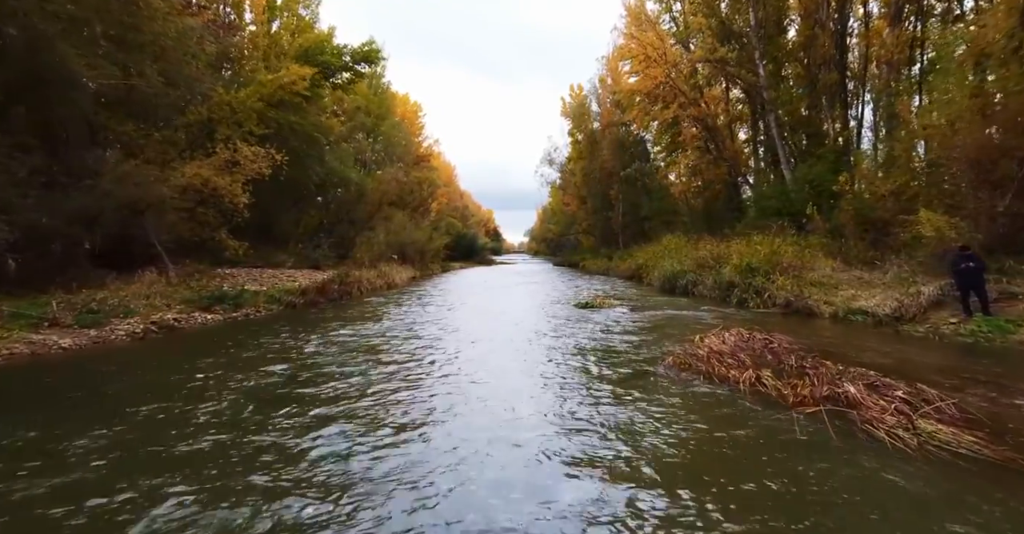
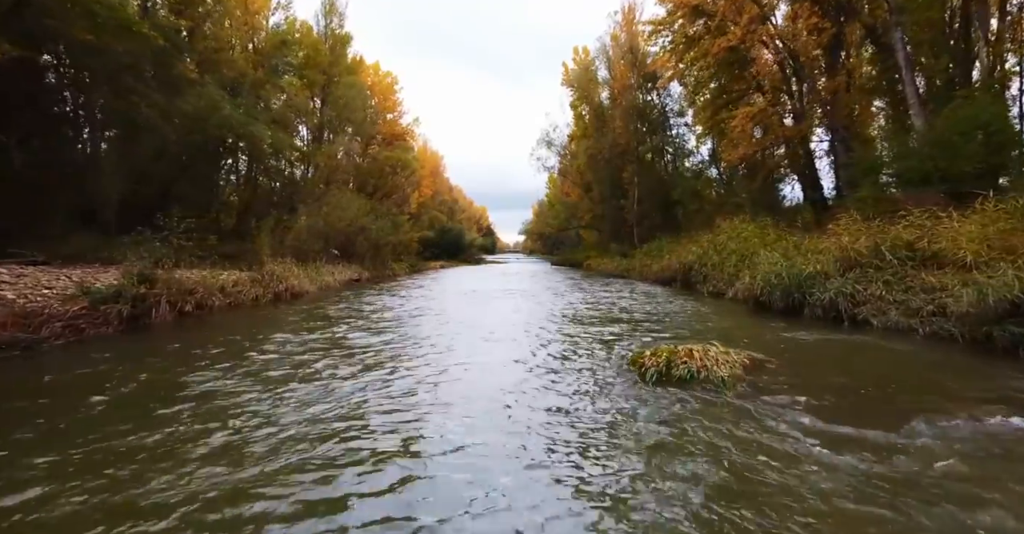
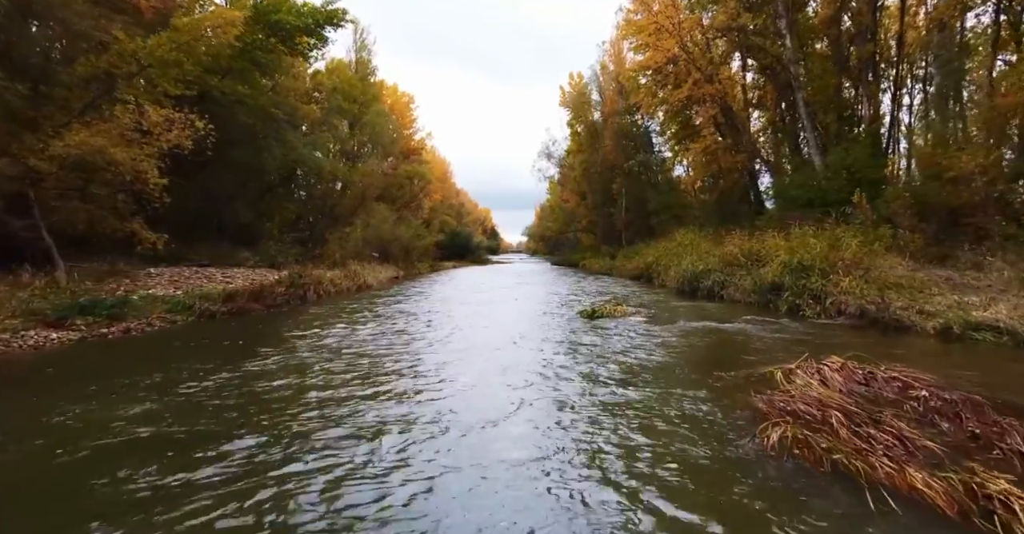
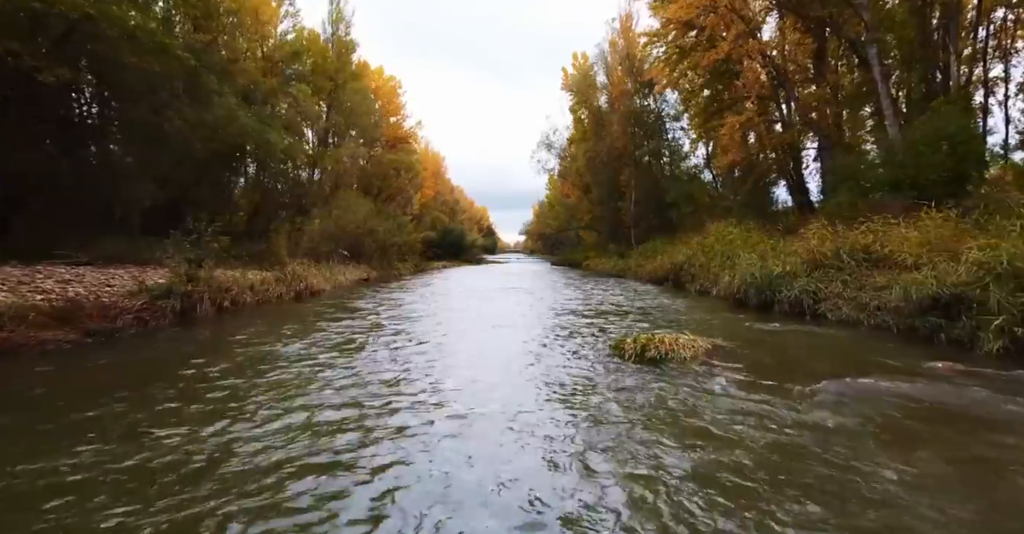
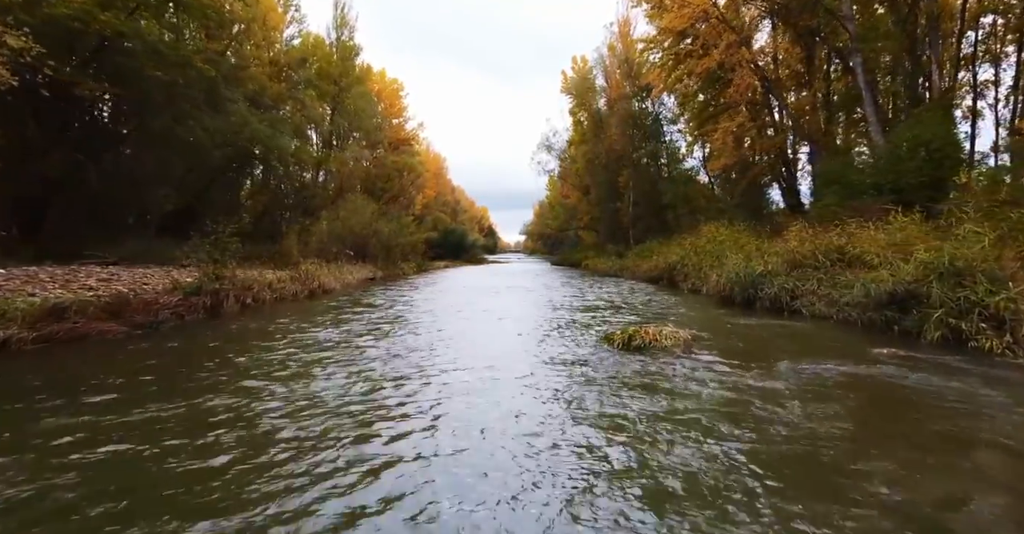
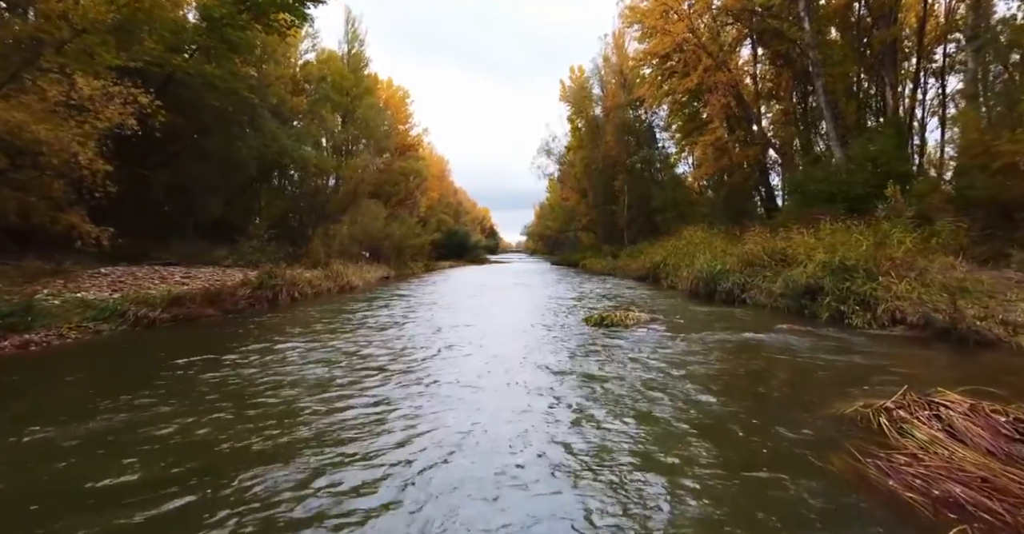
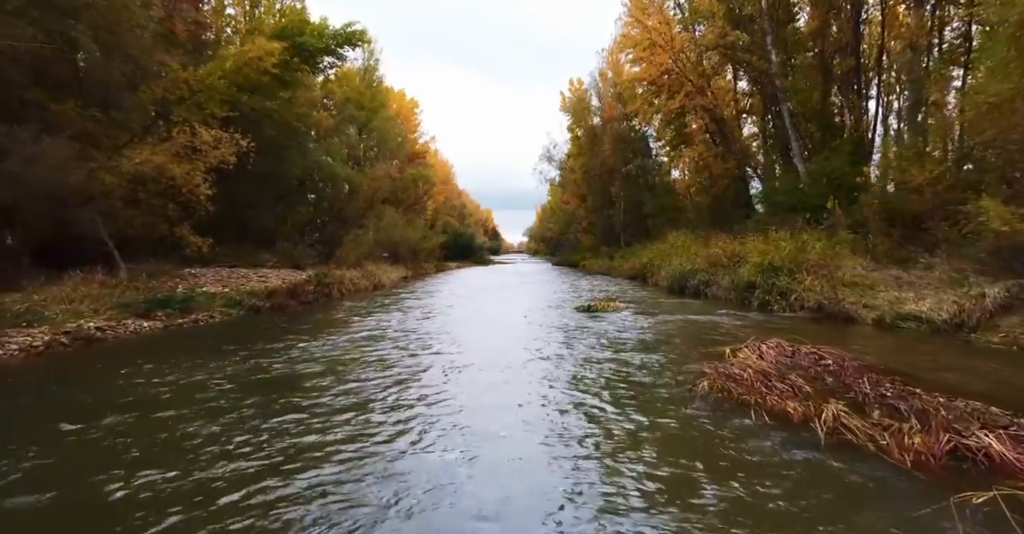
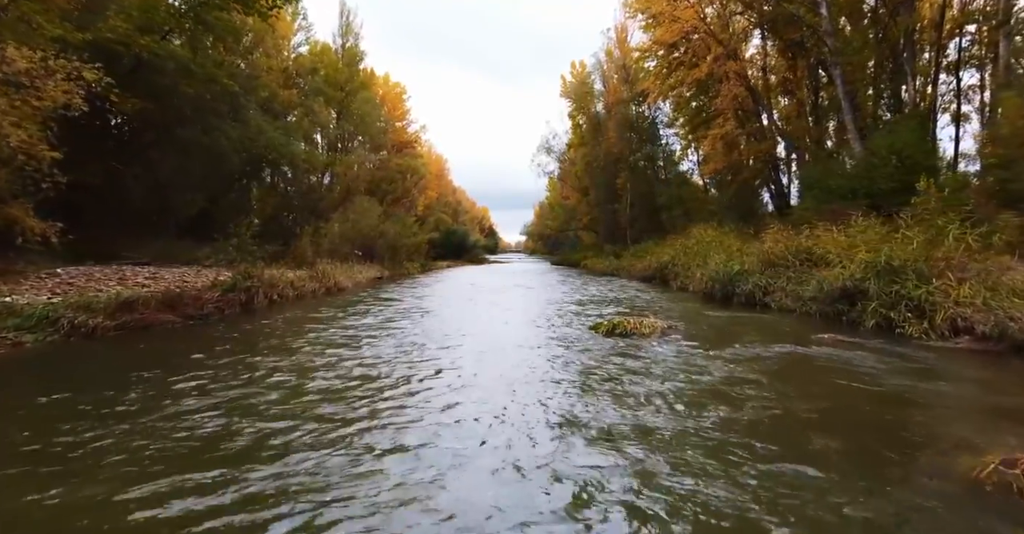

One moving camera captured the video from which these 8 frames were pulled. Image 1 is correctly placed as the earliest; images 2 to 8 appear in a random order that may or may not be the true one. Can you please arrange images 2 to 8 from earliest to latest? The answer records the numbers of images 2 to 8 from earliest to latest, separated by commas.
7, 3, 6, 8, 5, 4, 2
